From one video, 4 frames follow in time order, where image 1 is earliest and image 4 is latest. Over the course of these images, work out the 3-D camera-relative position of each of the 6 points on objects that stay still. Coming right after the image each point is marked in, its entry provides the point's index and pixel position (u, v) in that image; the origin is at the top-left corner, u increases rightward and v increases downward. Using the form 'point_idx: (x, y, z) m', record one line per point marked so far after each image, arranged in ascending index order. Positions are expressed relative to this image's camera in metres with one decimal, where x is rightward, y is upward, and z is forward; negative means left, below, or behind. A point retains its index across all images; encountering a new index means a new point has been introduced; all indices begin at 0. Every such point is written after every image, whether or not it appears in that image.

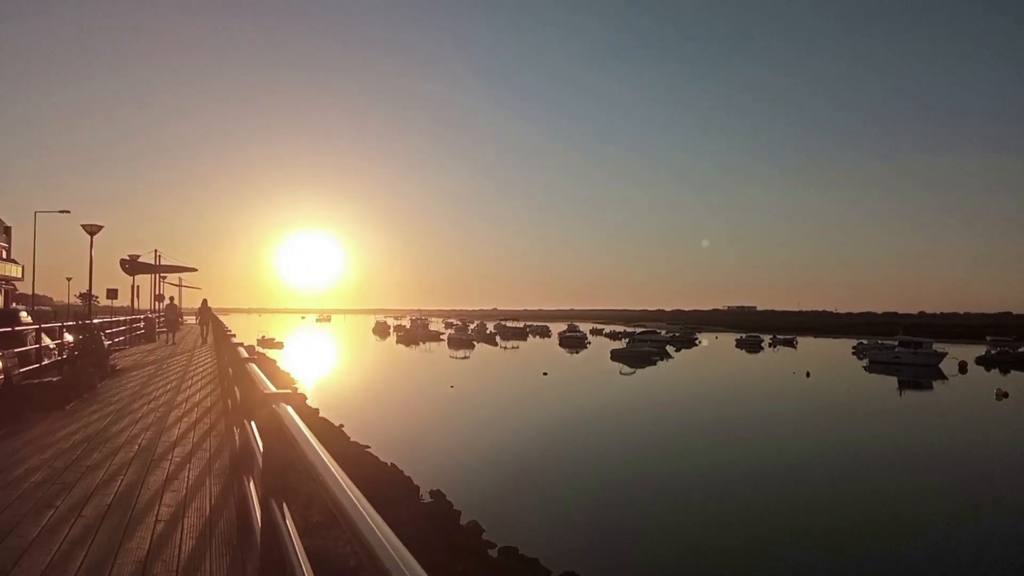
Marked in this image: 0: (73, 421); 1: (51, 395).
0: (-3.6, -1.1, +5.6) m
1: (-4.2, -1.0, +6.2) m
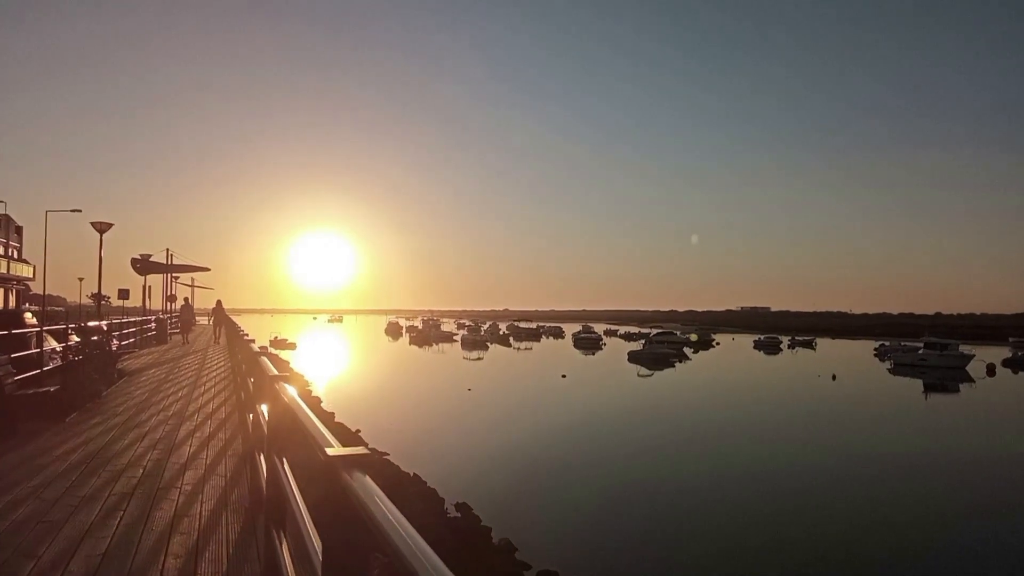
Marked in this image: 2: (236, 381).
0: (-3.2, -1.1, +4.9) m
1: (-3.8, -1.0, +5.6) m
2: (-3.2, -1.1, +8.0) m
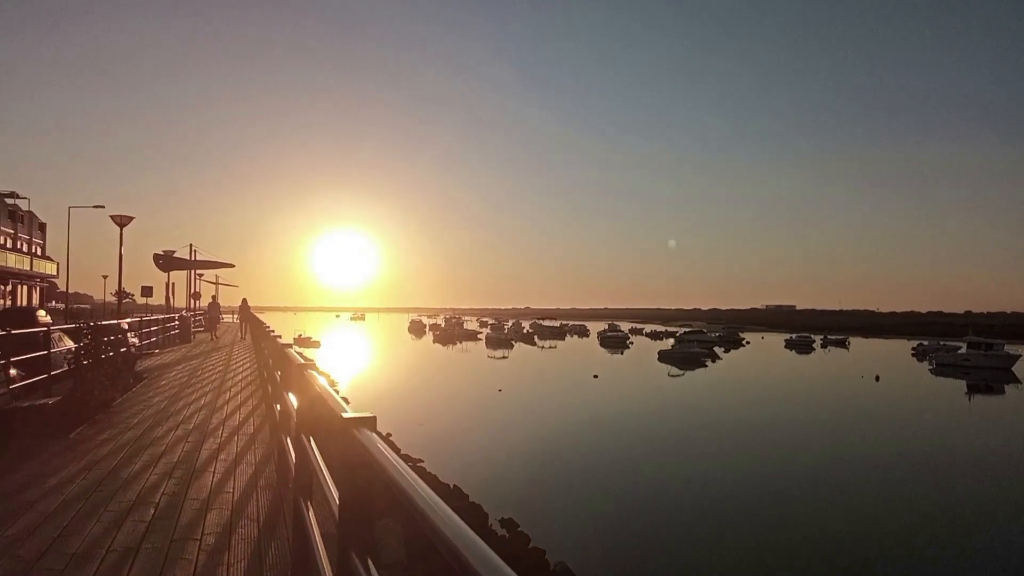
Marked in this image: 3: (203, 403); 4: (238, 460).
0: (-2.7, -1.0, +4.1) m
1: (-3.3, -0.9, +4.8) m
2: (-2.6, -1.0, +7.1) m
3: (-3.2, -1.2, +6.9) m
4: (-1.6, -1.0, +4.1) m
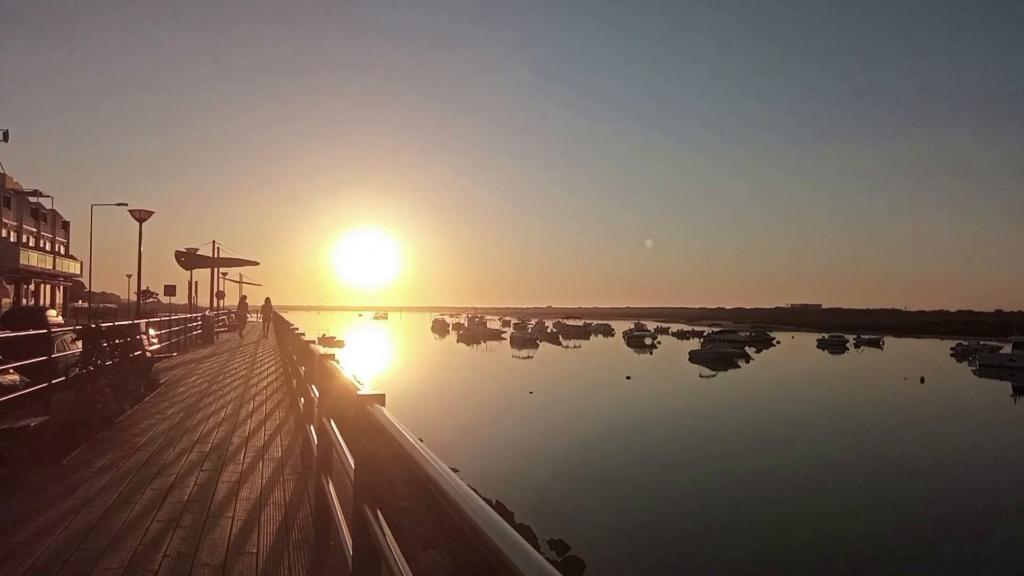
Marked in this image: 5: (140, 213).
0: (-2.2, -1.0, +3.3) m
1: (-2.8, -0.9, +4.0) m
2: (-2.1, -1.0, +6.3) m
3: (-2.6, -1.2, +6.2) m
4: (-1.2, -1.0, +3.3) m
5: (-6.9, +1.4, +12.6) m
